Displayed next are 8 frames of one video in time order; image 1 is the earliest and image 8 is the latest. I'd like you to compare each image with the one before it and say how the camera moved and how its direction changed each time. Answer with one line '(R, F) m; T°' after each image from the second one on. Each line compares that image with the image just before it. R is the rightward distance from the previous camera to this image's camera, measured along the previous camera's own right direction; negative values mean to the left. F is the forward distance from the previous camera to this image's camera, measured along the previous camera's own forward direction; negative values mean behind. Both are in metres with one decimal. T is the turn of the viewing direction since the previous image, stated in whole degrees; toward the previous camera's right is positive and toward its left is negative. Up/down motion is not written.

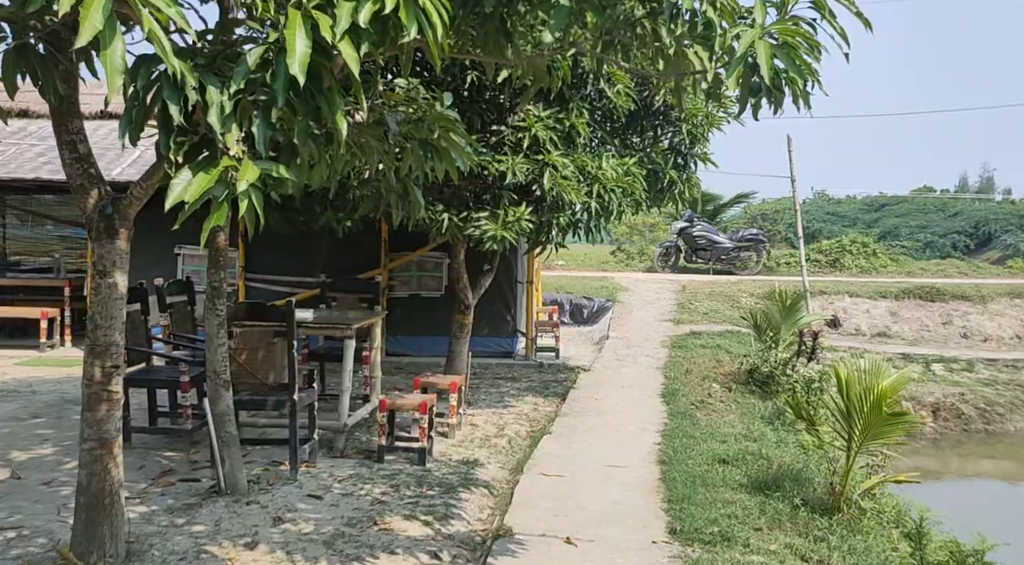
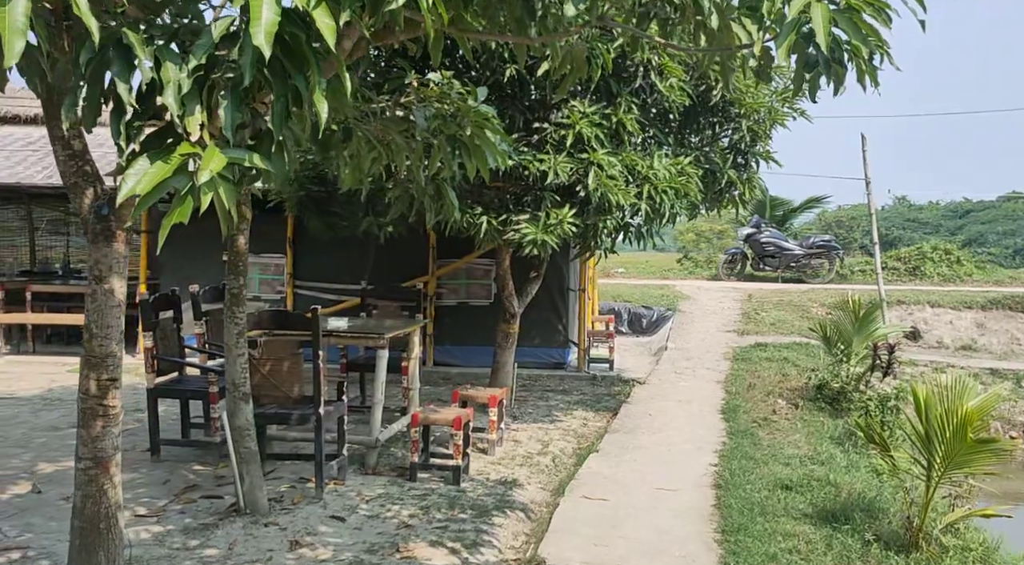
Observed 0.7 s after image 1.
(+0.2, +0.4) m; -4°
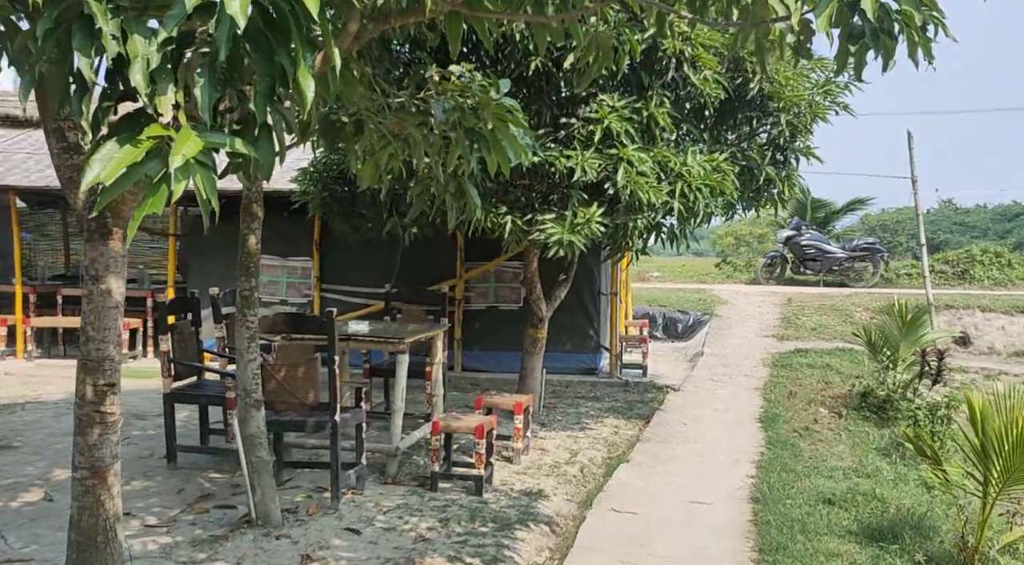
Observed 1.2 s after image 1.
(+0.1, +0.3) m; -2°
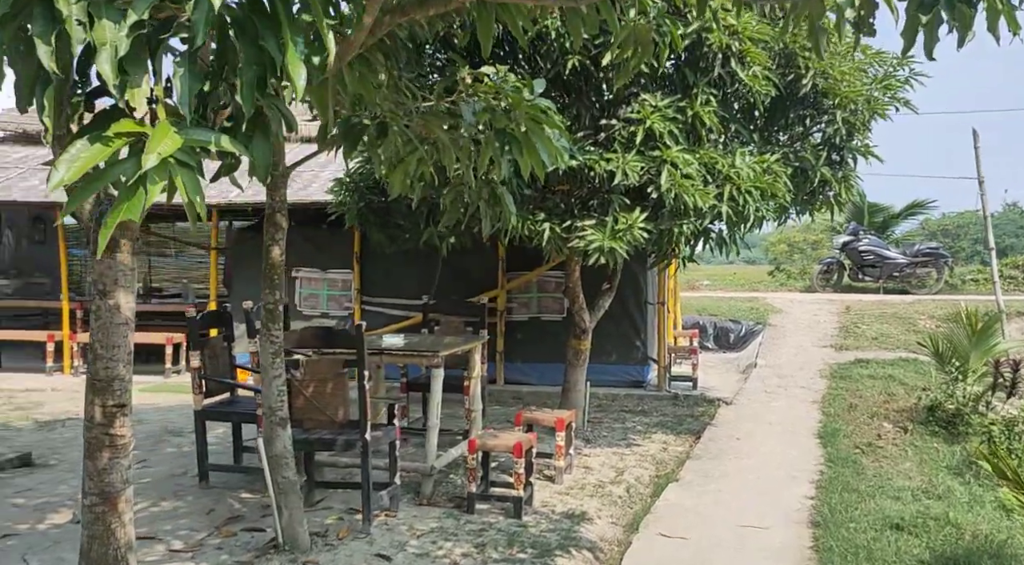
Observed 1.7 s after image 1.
(+0.1, +0.3) m; -3°
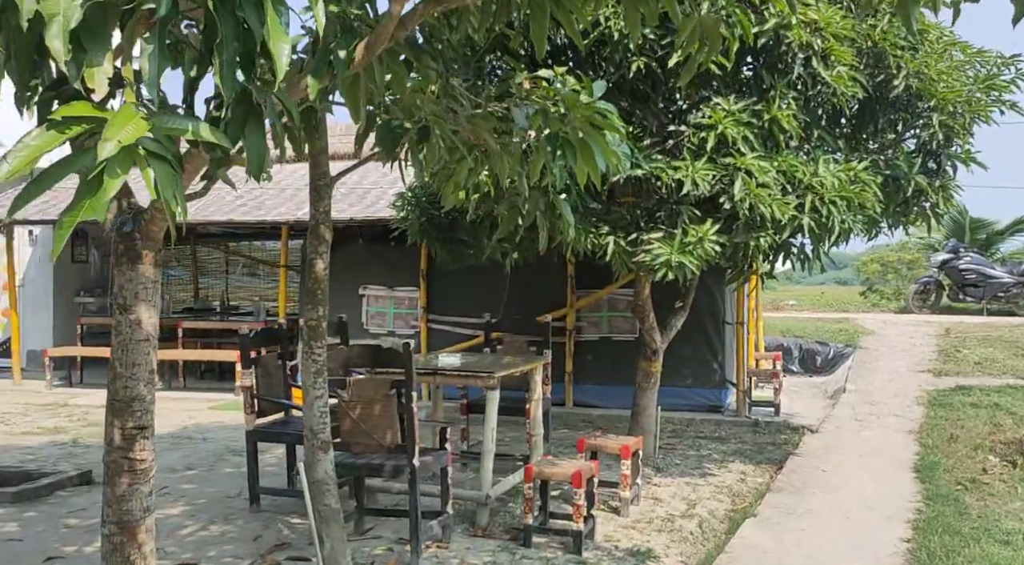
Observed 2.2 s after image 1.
(+0.1, +0.4) m; -5°
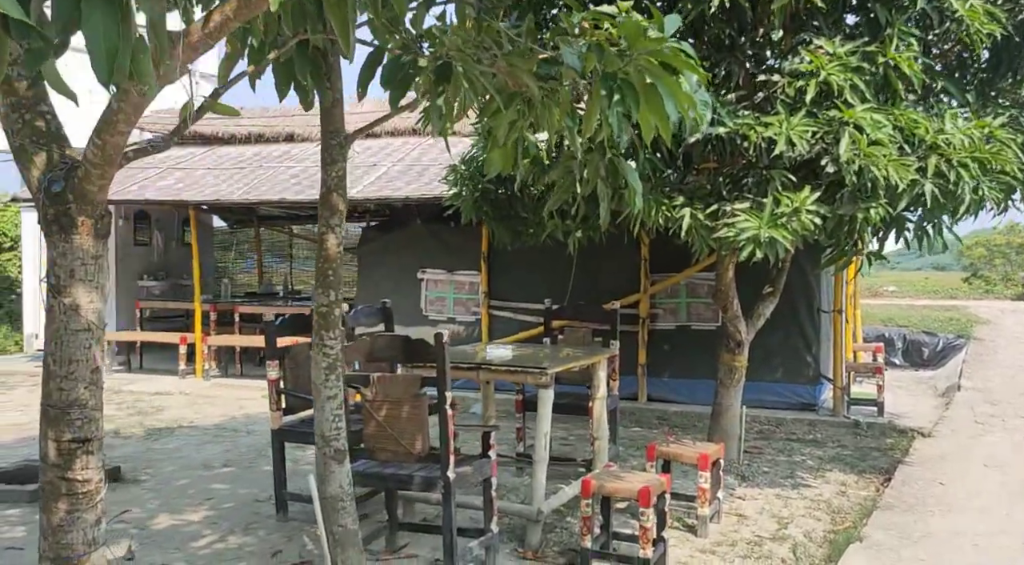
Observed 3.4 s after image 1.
(+0.1, +0.8) m; -5°
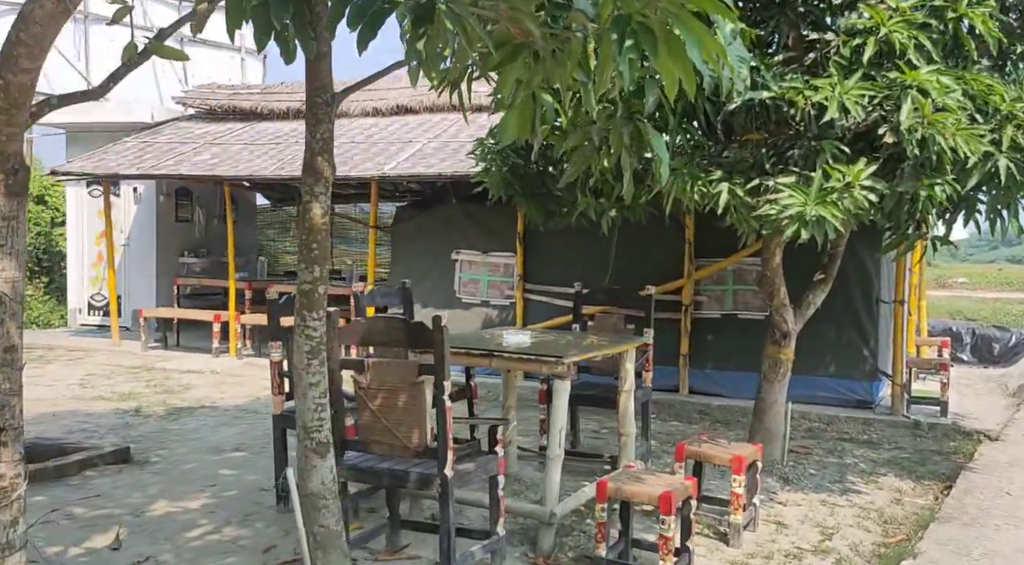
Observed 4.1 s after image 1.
(+0.2, +0.4) m; -4°
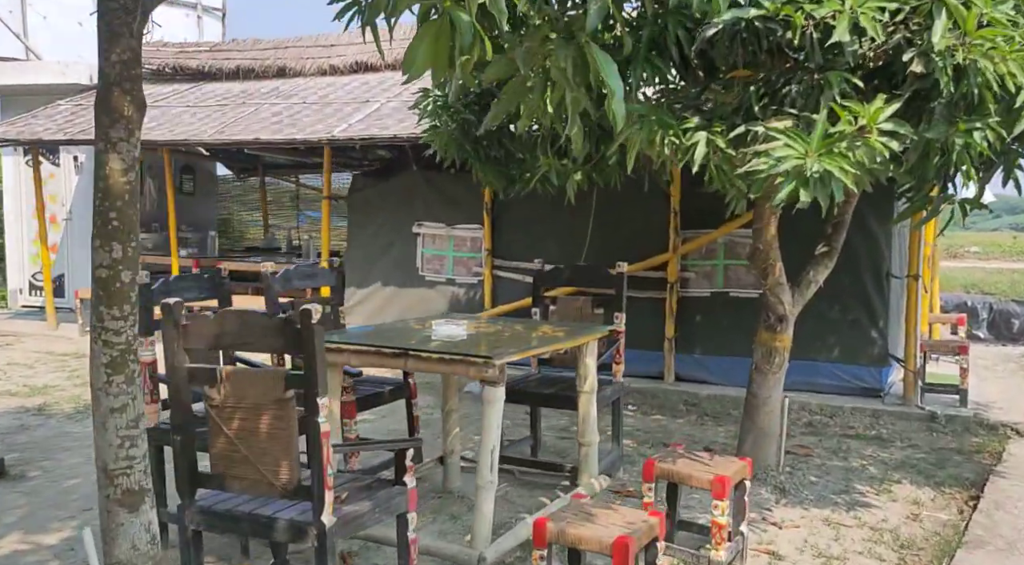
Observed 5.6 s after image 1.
(+0.3, +1.0) m; 0°
